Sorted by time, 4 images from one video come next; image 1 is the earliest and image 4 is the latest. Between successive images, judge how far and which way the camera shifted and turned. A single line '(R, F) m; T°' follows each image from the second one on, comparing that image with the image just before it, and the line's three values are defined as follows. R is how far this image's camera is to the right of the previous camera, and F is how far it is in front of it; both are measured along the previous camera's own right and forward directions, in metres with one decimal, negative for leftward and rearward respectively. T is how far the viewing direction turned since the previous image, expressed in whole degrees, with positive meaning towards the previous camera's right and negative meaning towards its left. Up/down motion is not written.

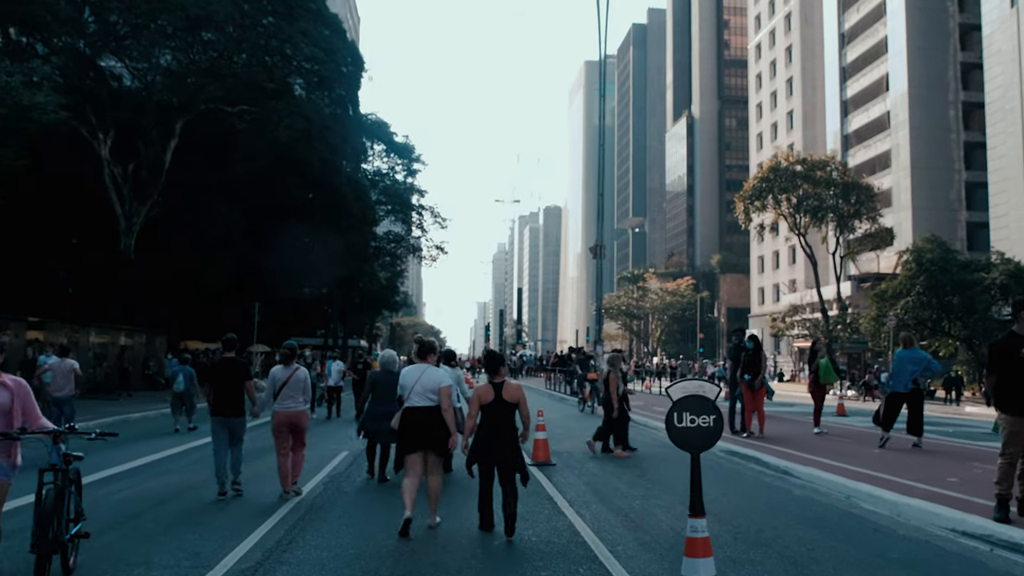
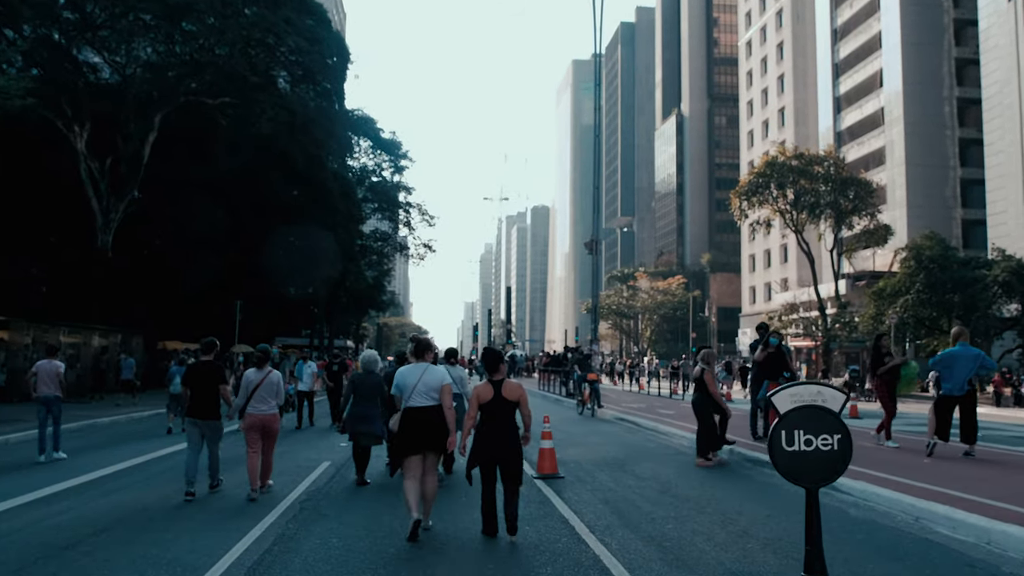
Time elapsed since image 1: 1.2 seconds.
(-0.1, +1.0) m; +1°
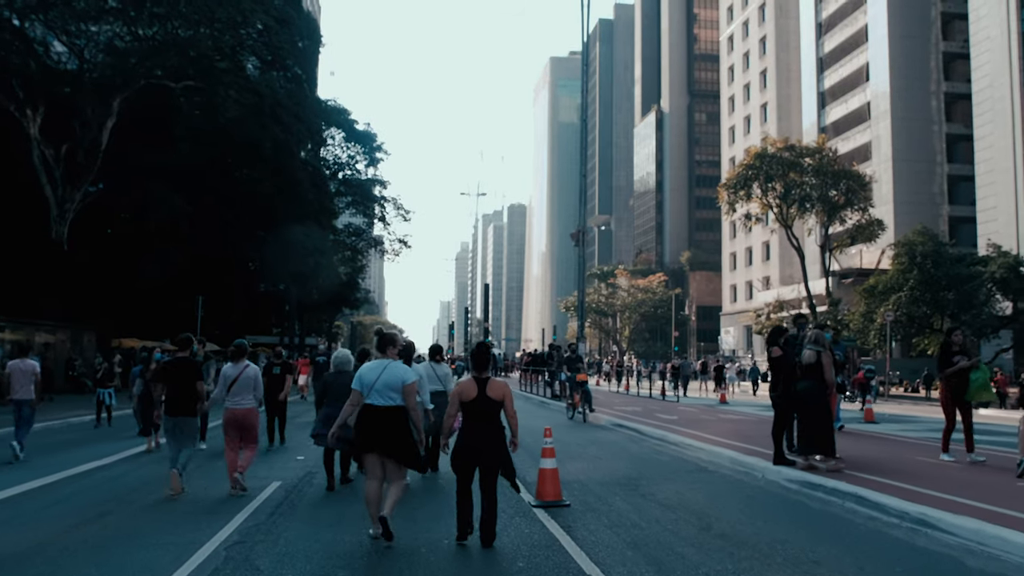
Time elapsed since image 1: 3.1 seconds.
(-0.1, +1.7) m; +2°
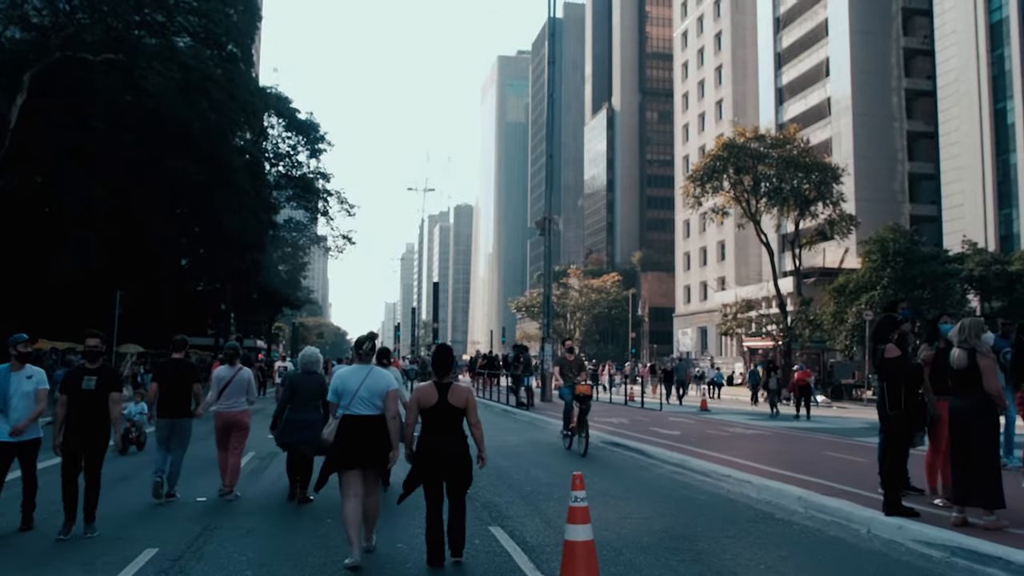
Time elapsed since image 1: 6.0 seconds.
(-0.3, +2.5) m; +4°
